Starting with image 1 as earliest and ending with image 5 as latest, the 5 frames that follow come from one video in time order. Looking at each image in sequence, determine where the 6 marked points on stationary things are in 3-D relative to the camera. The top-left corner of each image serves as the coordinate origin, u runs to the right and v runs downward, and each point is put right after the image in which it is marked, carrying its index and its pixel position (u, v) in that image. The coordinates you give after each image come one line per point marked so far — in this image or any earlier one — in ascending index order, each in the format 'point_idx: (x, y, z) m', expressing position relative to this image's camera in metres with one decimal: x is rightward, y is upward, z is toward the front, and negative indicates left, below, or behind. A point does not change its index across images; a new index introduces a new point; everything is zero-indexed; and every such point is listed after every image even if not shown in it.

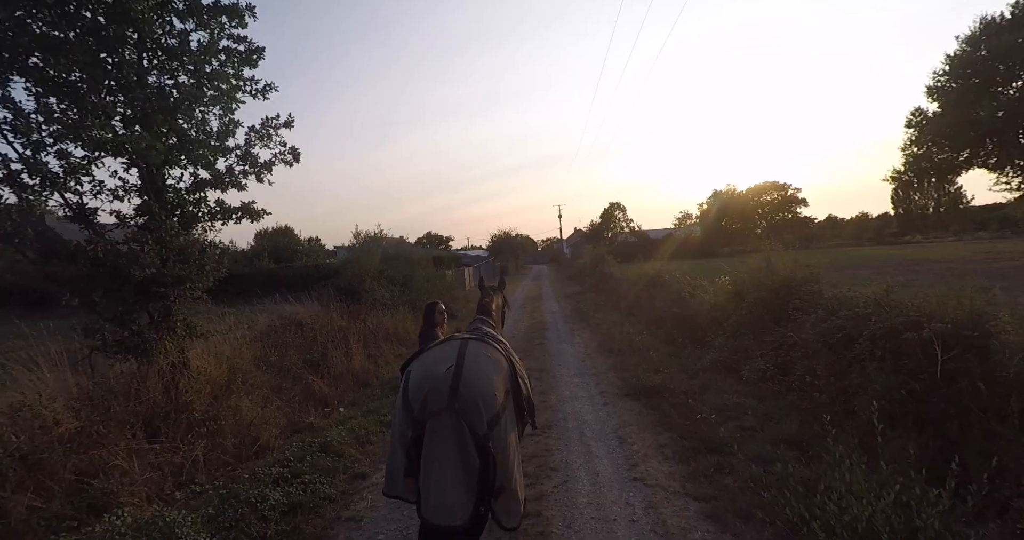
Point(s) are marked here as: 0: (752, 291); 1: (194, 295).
0: (+4.2, -0.4, +8.5) m
1: (-4.6, -0.4, +6.9) m
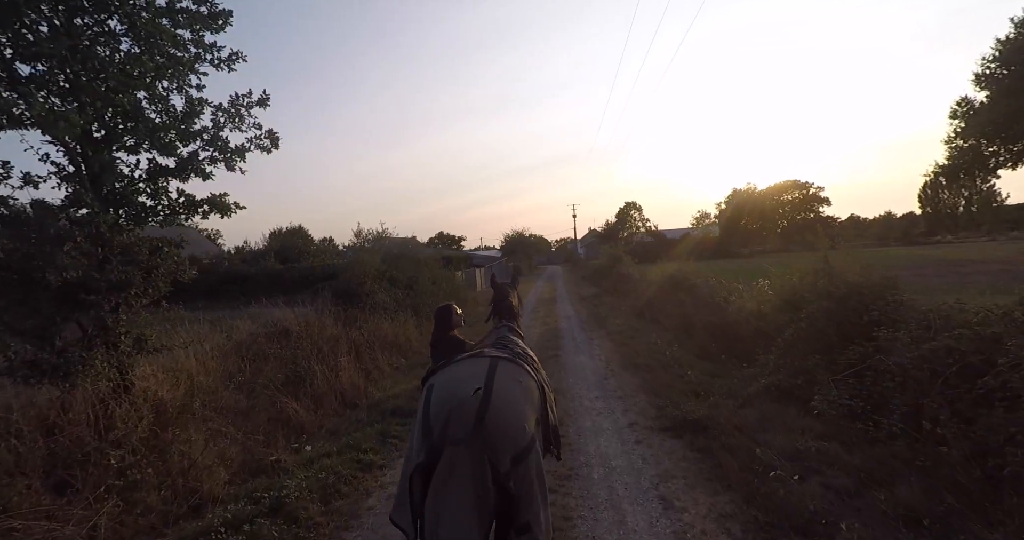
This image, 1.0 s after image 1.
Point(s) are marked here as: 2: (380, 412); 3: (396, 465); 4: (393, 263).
0: (+4.4, -0.5, +7.1) m
1: (-4.5, -0.4, +5.8) m
2: (-1.9, -2.1, +7.0) m
3: (-1.3, -2.1, +5.2) m
4: (-4.3, +0.2, +17.4) m
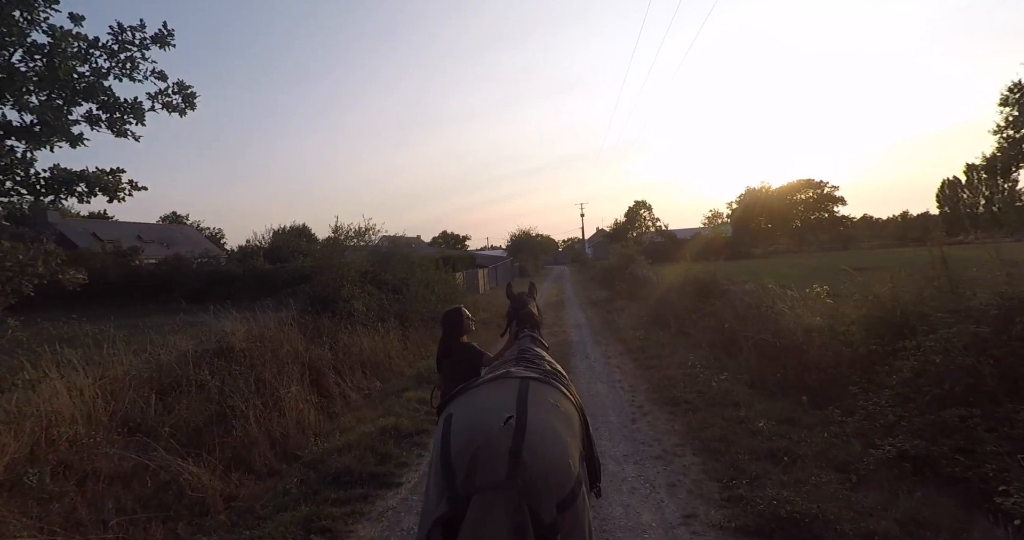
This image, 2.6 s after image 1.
0: (+4.3, -0.5, +5.0) m
1: (-4.5, -0.4, +3.8) m
2: (-2.0, -2.1, +4.9) m
3: (-1.3, -2.2, +3.2) m
4: (-4.2, +0.2, +15.4) m
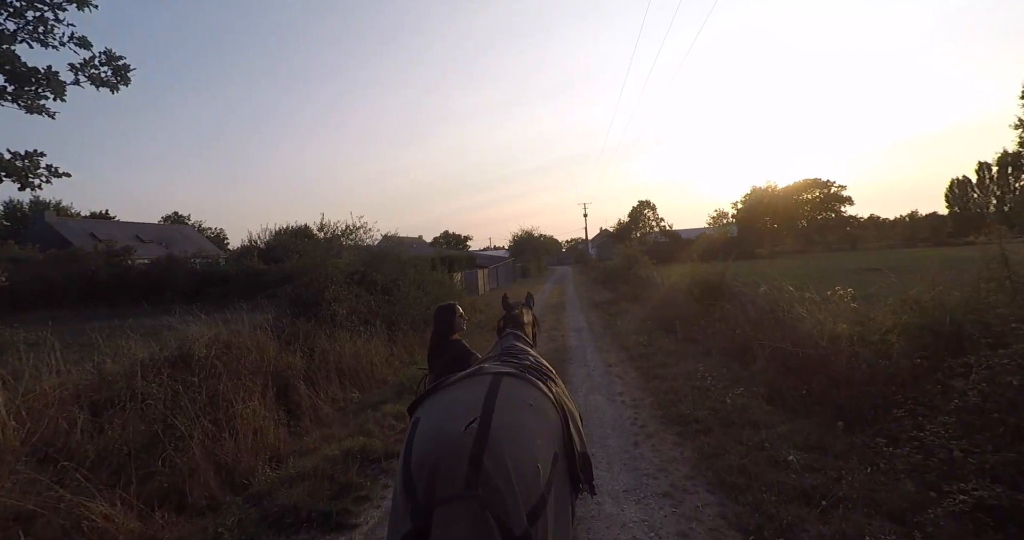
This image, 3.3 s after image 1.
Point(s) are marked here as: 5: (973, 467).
0: (+4.1, -0.5, +4.1) m
1: (-4.7, -0.4, +3.0) m
2: (-2.2, -2.1, +4.1) m
3: (-1.5, -2.2, +2.4) m
4: (-4.3, +0.2, +14.6) m
5: (+3.3, -1.4, +3.5) m
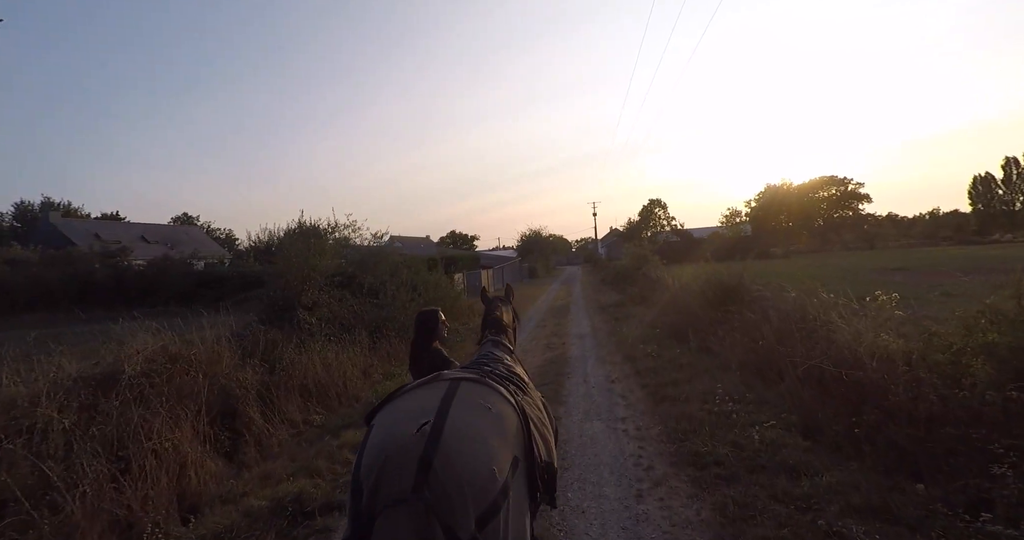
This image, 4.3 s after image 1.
0: (+3.9, -0.6, +2.9) m
1: (-5.0, -0.5, +2.0) m
2: (-2.4, -2.1, +3.1) m
3: (-1.9, -2.2, +1.3) m
4: (-4.4, +0.1, +13.6) m
5: (+3.0, -1.4, +2.3) m
